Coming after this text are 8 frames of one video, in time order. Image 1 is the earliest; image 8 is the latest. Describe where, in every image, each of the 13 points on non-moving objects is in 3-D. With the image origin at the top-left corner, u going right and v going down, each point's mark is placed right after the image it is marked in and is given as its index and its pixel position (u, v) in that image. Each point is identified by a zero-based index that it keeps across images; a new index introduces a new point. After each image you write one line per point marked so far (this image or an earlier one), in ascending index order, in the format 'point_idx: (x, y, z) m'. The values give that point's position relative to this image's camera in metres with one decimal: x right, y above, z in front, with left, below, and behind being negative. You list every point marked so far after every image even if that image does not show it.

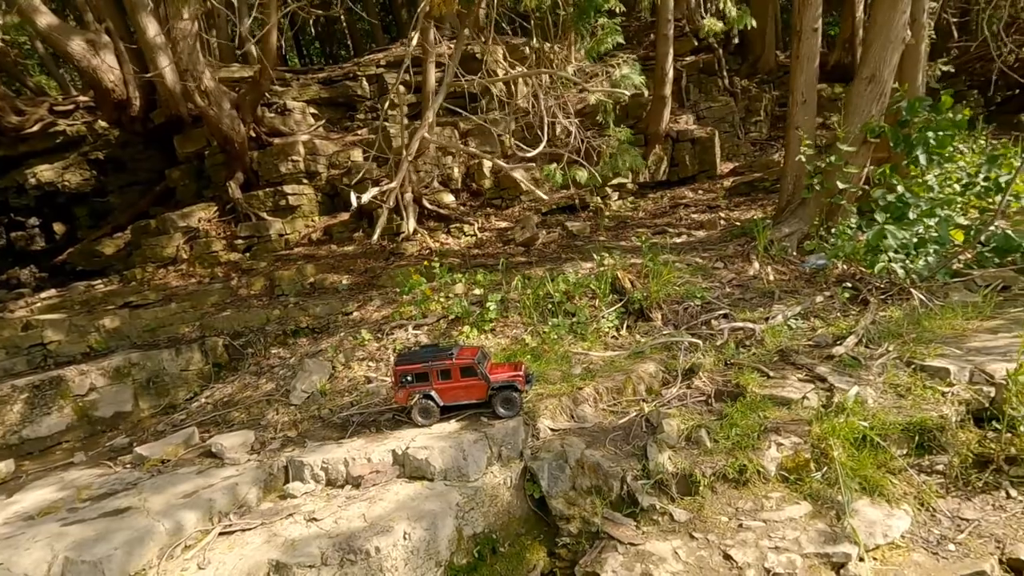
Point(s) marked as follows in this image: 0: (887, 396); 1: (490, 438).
0: (+2.0, -0.6, +2.9) m
1: (-0.1, -0.8, +2.8) m
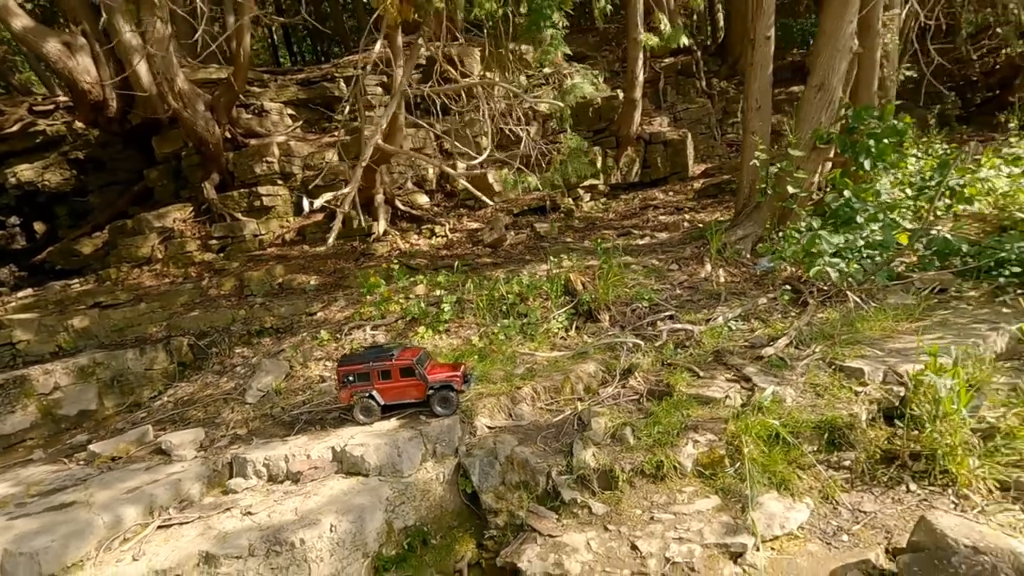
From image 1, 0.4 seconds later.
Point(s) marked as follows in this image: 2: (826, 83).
0: (+1.6, -0.6, +3.0) m
1: (-0.5, -0.8, +2.9) m
2: (+2.8, +1.8, +4.8) m
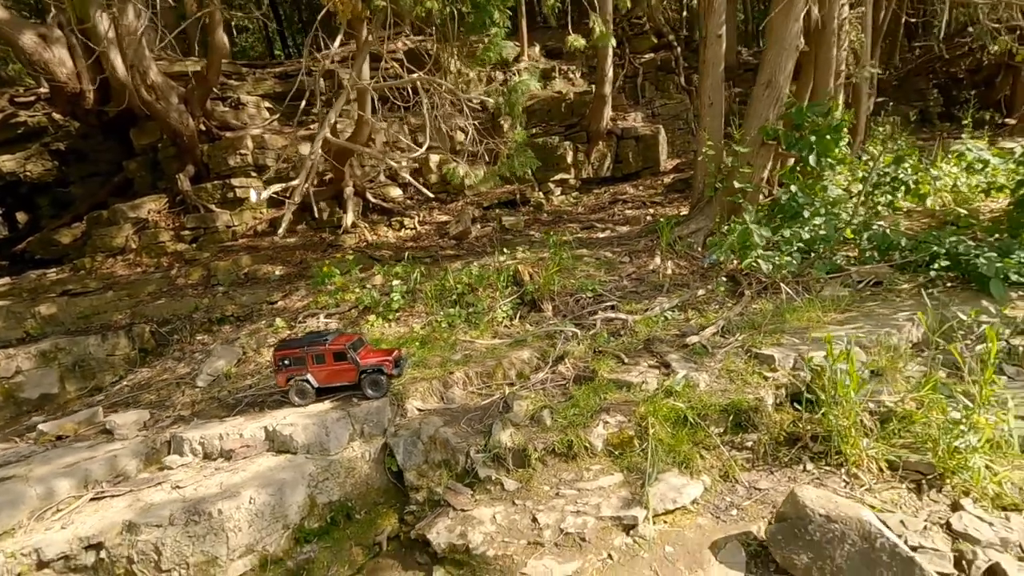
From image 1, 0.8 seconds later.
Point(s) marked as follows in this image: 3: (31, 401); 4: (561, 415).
0: (+1.2, -0.5, +3.1) m
1: (-0.9, -0.7, +3.0) m
2: (+2.4, +1.9, +4.9) m
3: (-3.7, -0.9, +4.2) m
4: (+0.3, -0.7, +3.0) m
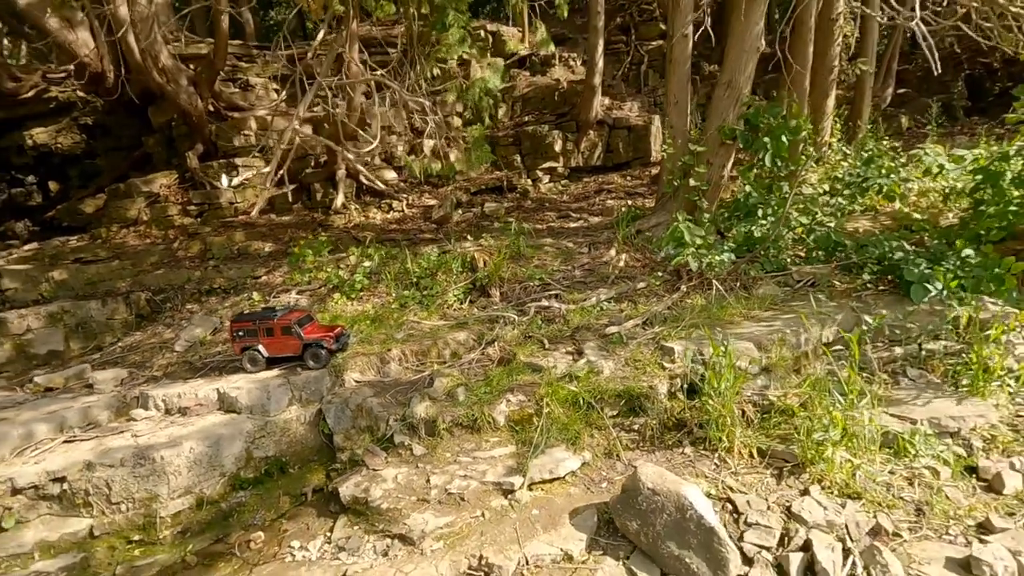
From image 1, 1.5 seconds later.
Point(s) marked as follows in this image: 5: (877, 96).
0: (+0.7, -0.5, +3.4) m
1: (-1.4, -0.6, +3.4) m
2: (+2.1, +1.9, +5.0) m
3: (-4.2, -0.6, +4.7) m
4: (-0.2, -0.6, +3.3) m
5: (+6.2, +3.3, +9.1) m
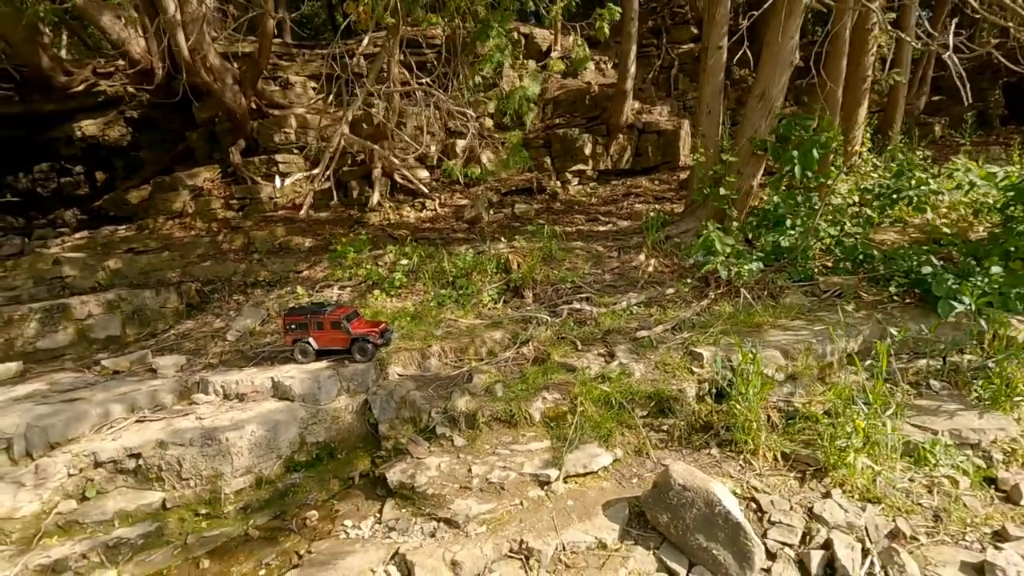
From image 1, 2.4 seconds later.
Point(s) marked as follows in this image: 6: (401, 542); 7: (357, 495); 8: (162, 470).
0: (+0.9, -0.6, +3.6) m
1: (-1.2, -0.6, +3.7) m
2: (+2.4, +1.9, +5.1) m
3: (-3.9, -0.5, +5.0) m
4: (0.0, -0.7, +3.5) m
5: (+6.7, +3.1, +9.0) m
6: (-0.6, -1.3, +2.8) m
7: (-0.9, -1.2, +3.2) m
8: (-2.1, -1.1, +3.1) m
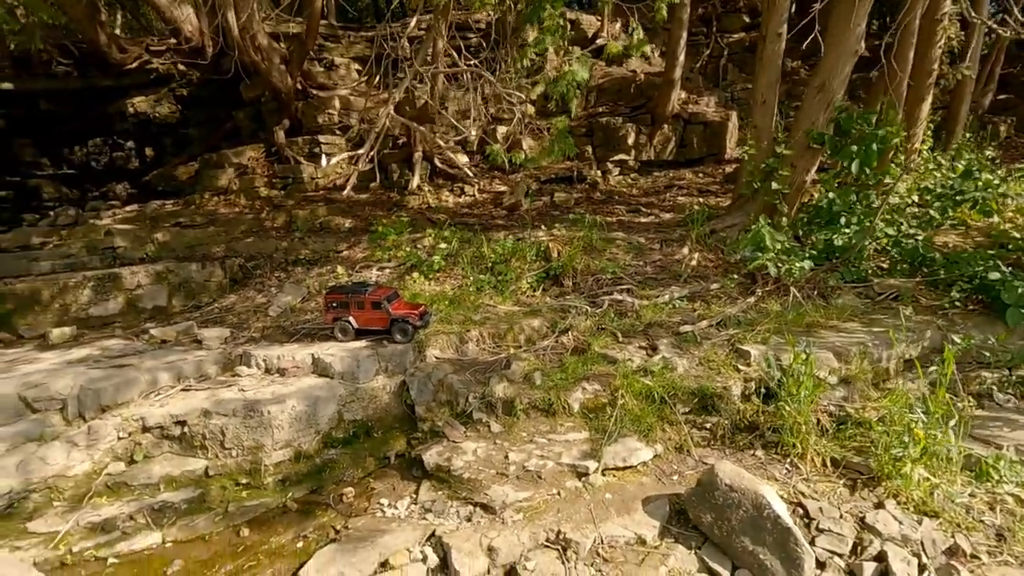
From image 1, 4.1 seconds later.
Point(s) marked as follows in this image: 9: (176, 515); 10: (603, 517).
0: (+1.2, -0.5, +3.5) m
1: (-0.9, -0.5, +3.7) m
2: (+2.9, +1.9, +4.9) m
3: (-3.5, -0.2, +5.2) m
4: (+0.2, -0.6, +3.5) m
5: (+7.4, +3.0, +8.5) m
6: (-0.4, -1.2, +2.8) m
7: (-0.7, -1.1, +3.2) m
8: (-1.8, -0.9, +3.2) m
9: (-1.8, -1.2, +2.9) m
10: (+0.5, -1.2, +2.7) m
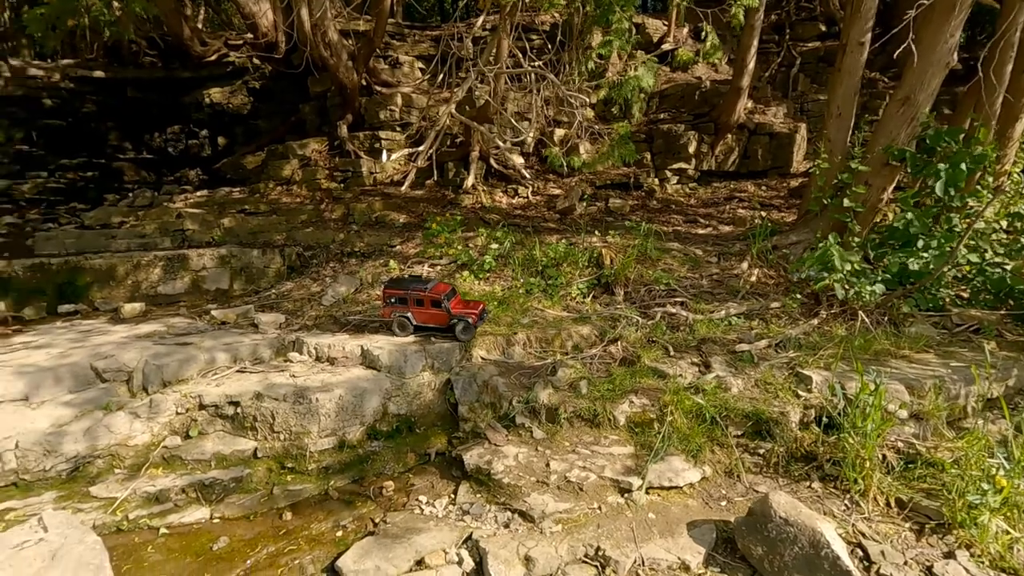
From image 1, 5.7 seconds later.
0: (+1.5, -0.6, +3.3) m
1: (-0.6, -0.4, +3.7) m
2: (+3.4, +1.6, +4.6) m
3: (-3.1, 0.0, +5.4) m
4: (+0.5, -0.6, +3.4) m
5: (+8.3, +2.4, +7.8) m
6: (-0.2, -1.2, +2.8) m
7: (-0.5, -1.1, +3.2) m
8: (-1.6, -0.8, +3.3) m
9: (-1.6, -1.2, +3.0) m
10: (+0.7, -1.2, +2.6) m
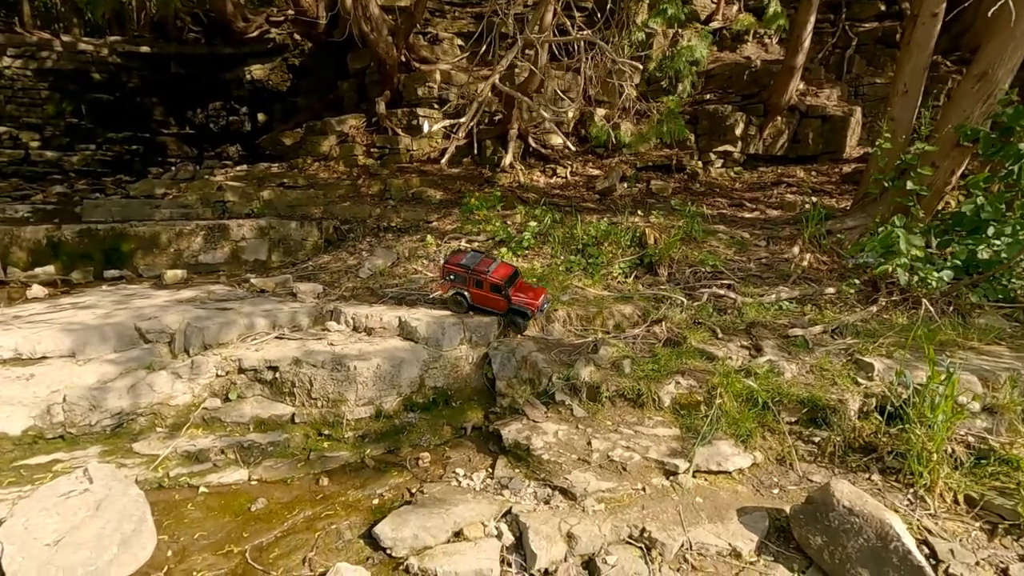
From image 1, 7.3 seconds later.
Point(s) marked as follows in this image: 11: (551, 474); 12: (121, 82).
0: (+1.7, -0.5, +3.1) m
1: (-0.3, -0.3, +3.6) m
2: (+3.8, +1.7, +4.2) m
3: (-2.7, +0.3, +5.5) m
4: (+0.8, -0.5, +3.3) m
5: (+8.9, +2.4, +7.2) m
6: (0.0, -1.1, +2.7) m
7: (-0.3, -0.9, +3.2) m
8: (-1.3, -0.6, +3.3) m
9: (-1.4, -0.9, +3.0) m
10: (+0.8, -1.1, +2.5) m
11: (+0.2, -1.0, +2.8) m
12: (-7.5, +3.9, +10.2) m
